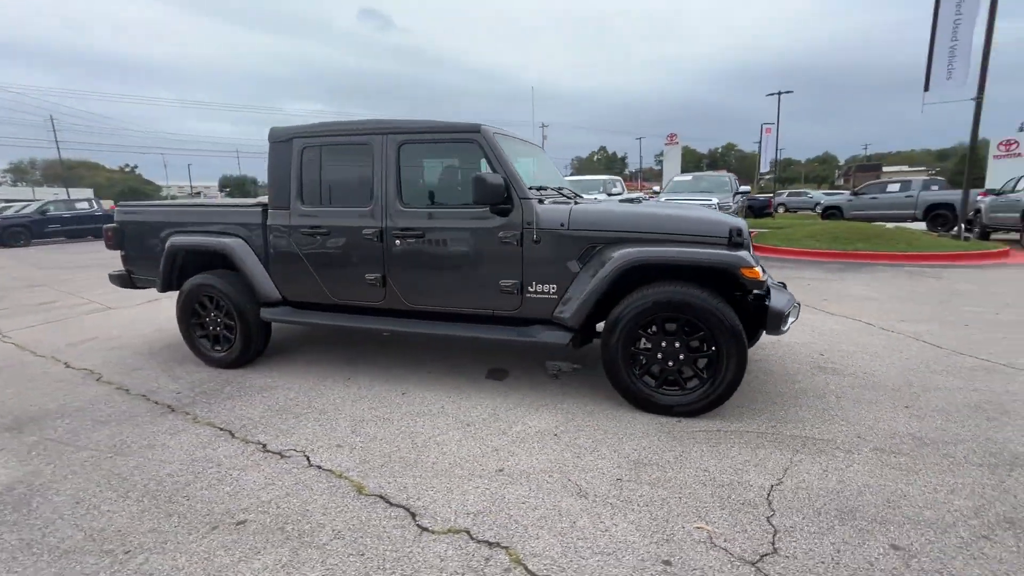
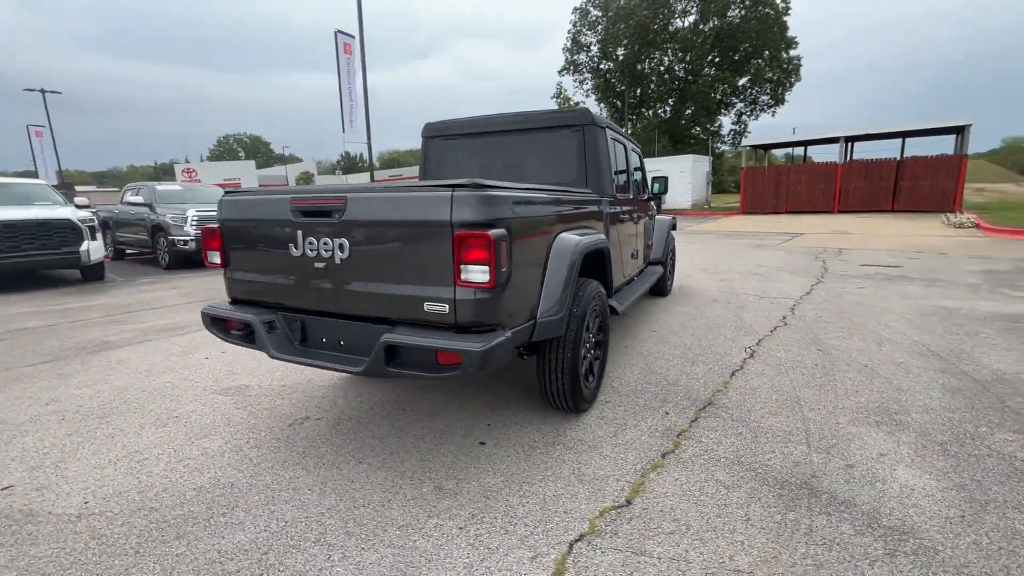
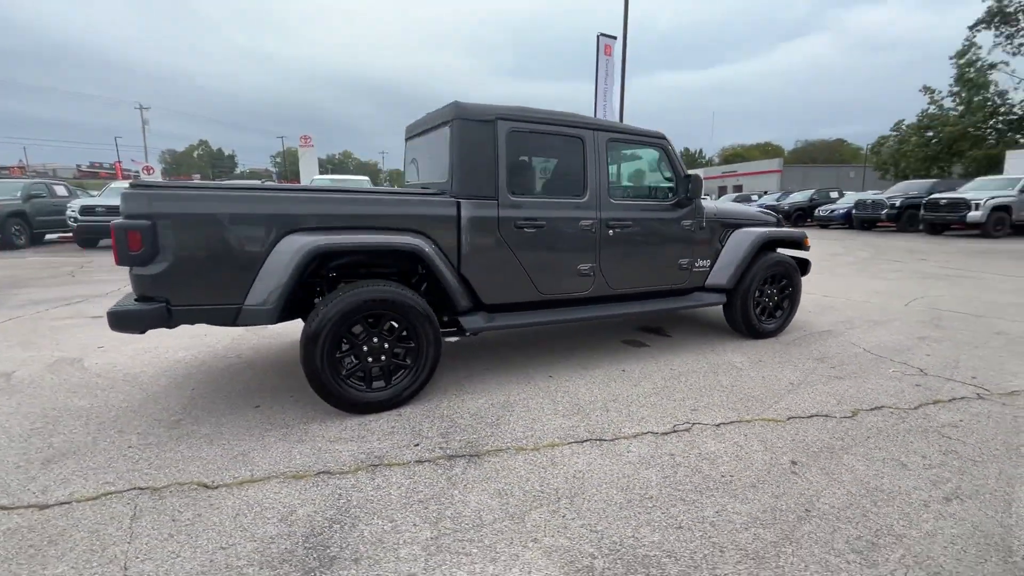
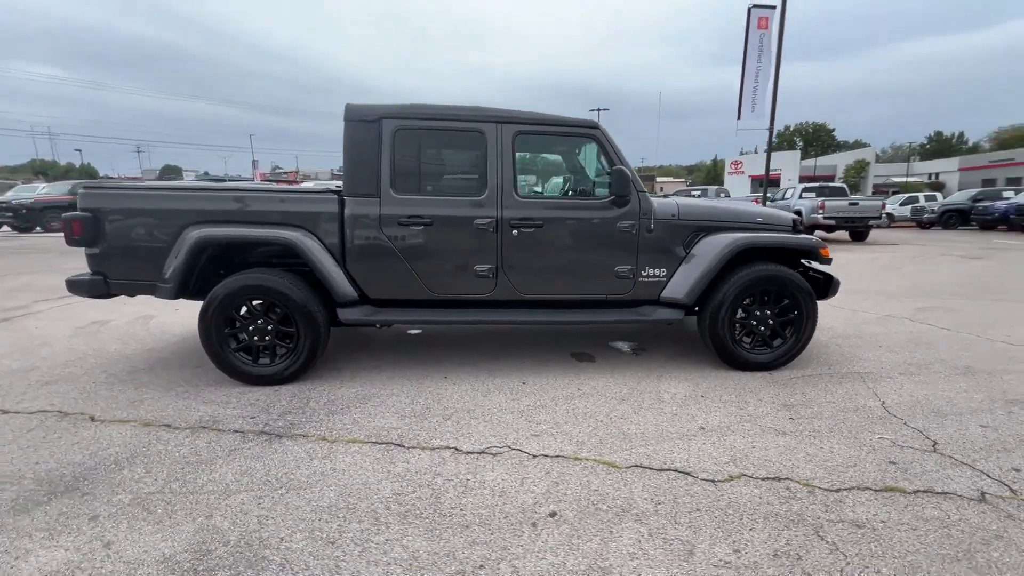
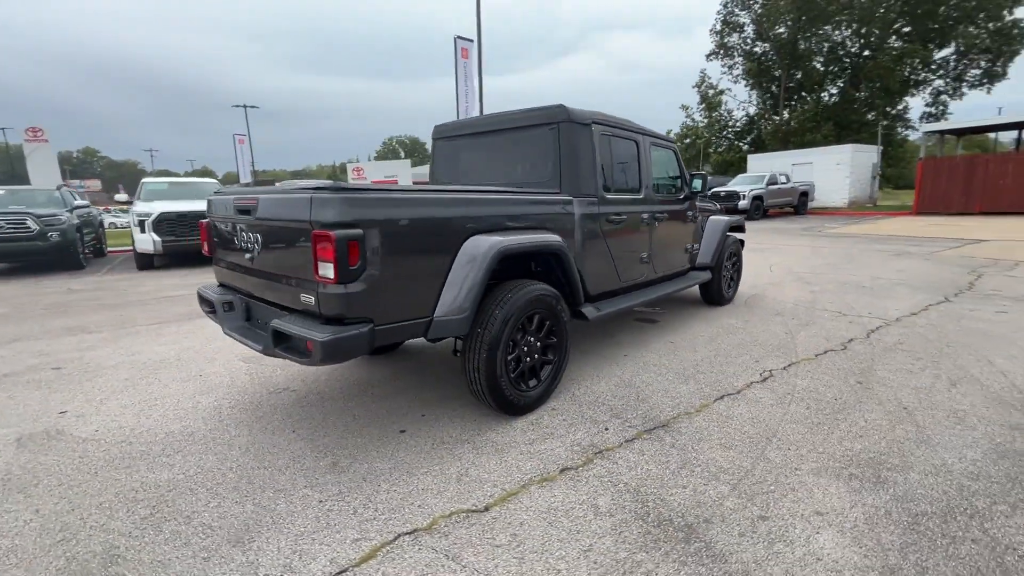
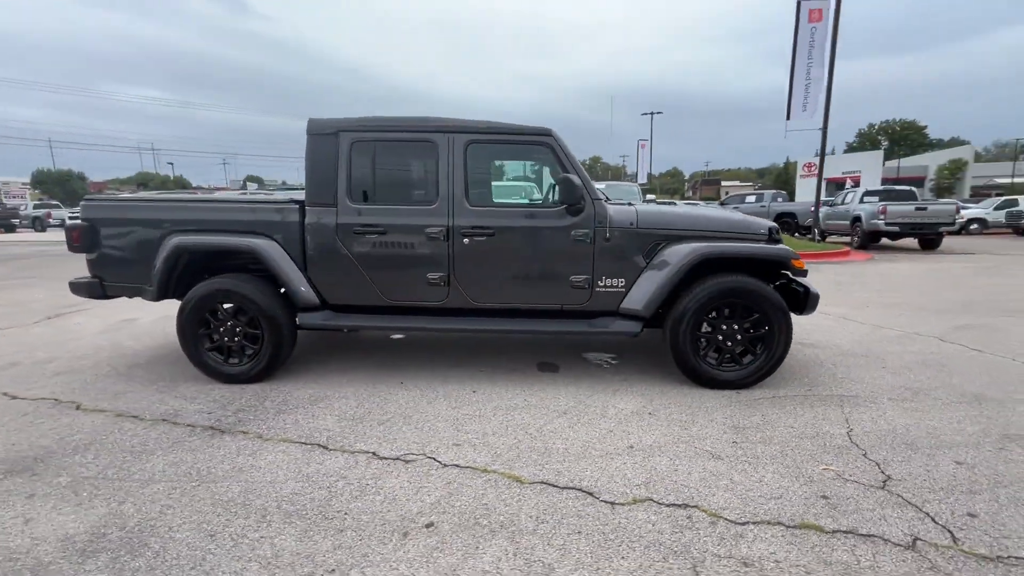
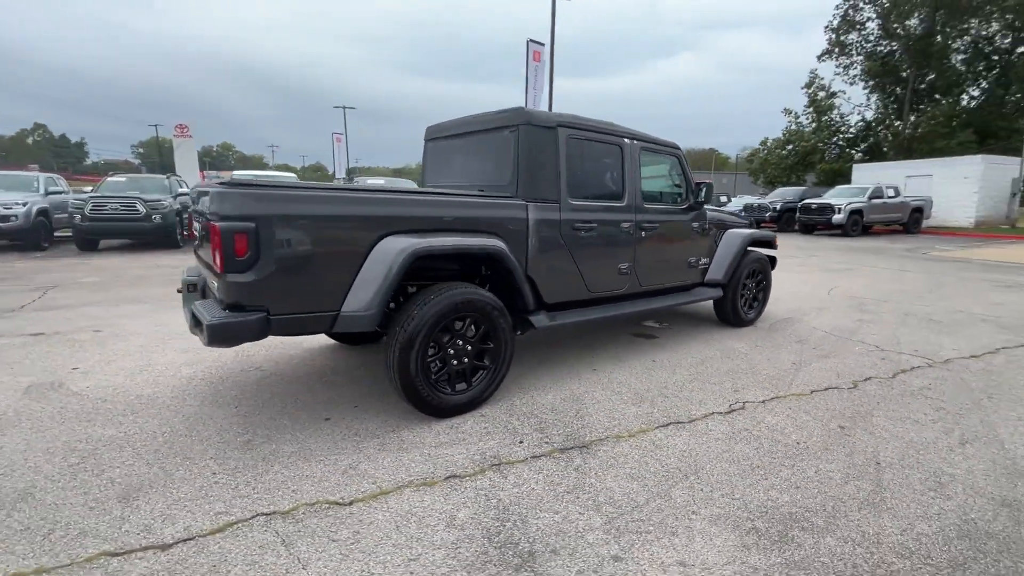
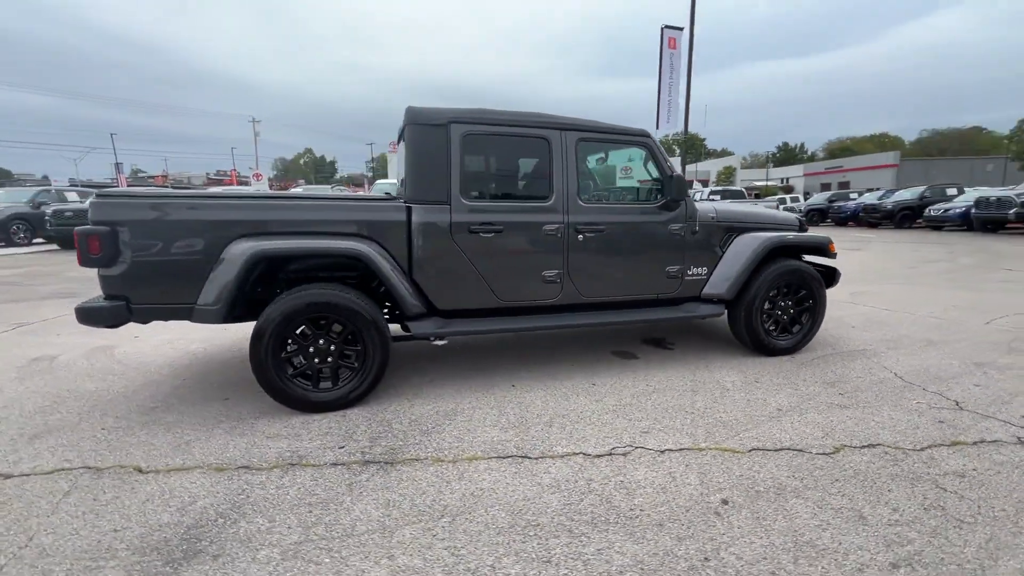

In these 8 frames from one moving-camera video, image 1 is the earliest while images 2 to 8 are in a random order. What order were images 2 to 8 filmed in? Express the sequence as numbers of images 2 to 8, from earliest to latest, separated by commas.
6, 4, 8, 3, 7, 5, 2
